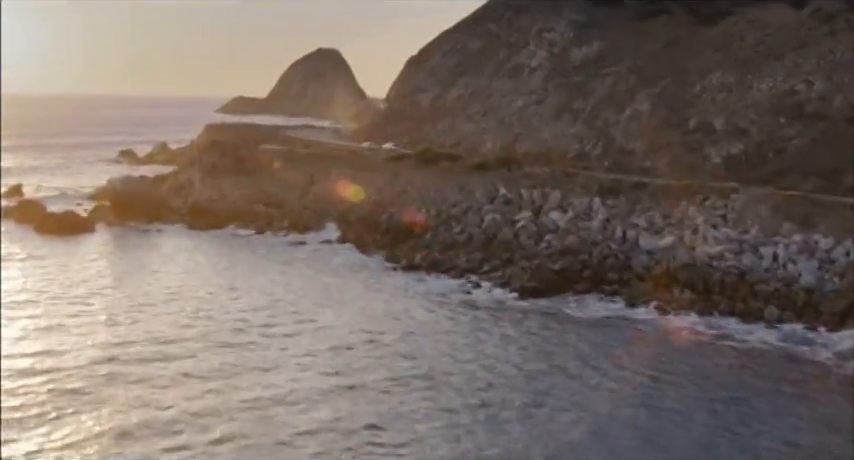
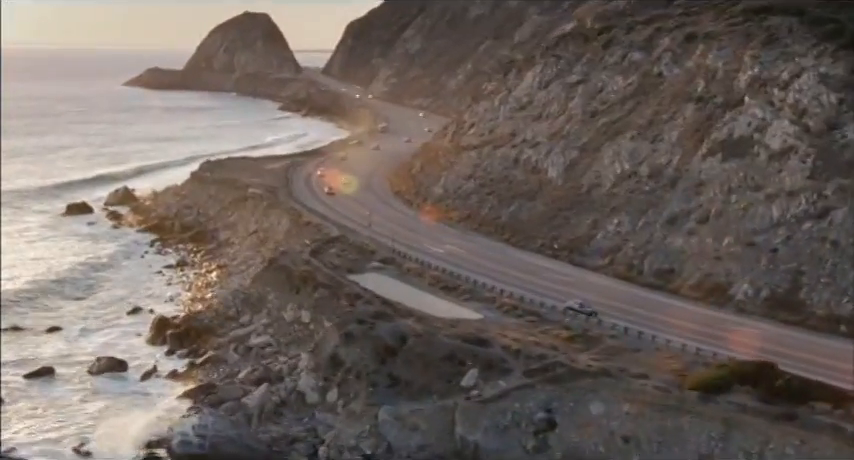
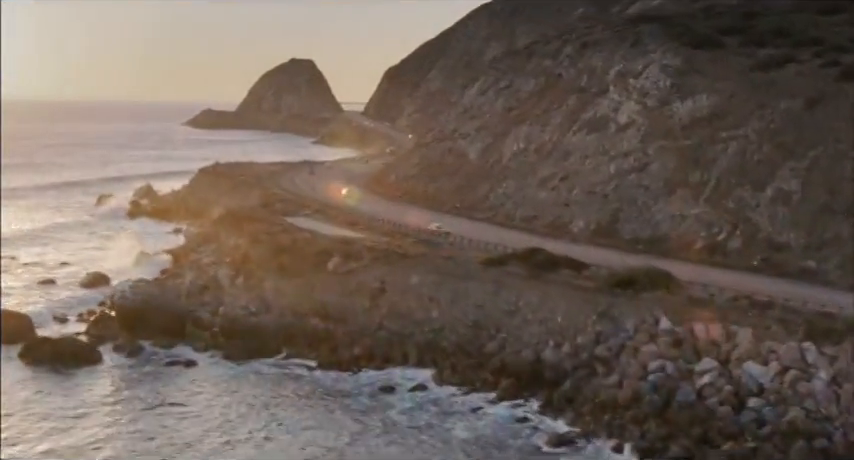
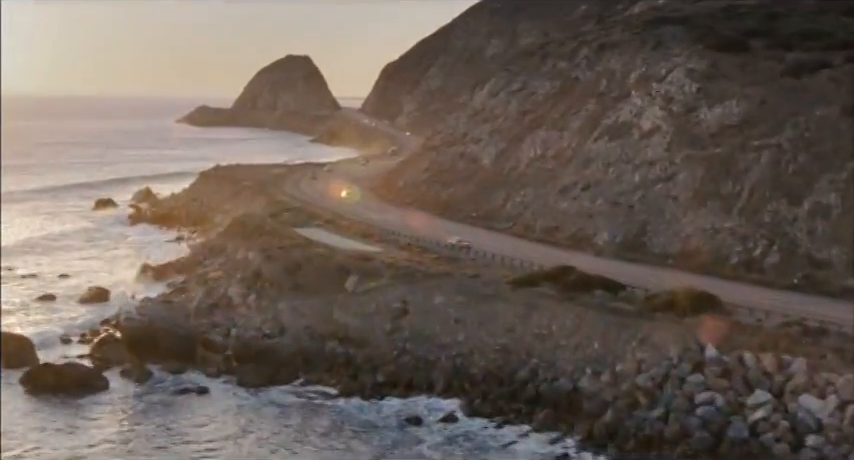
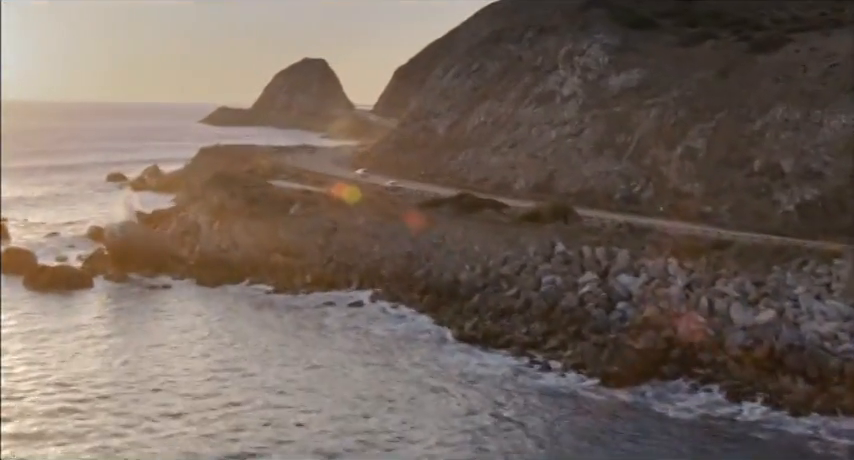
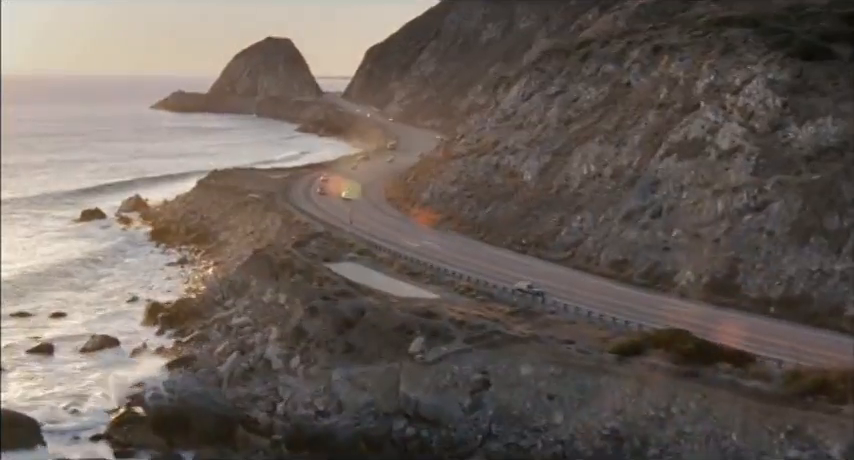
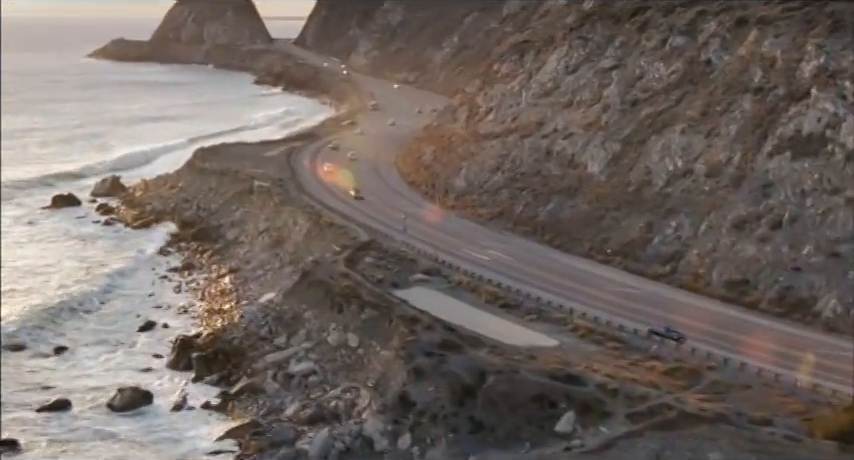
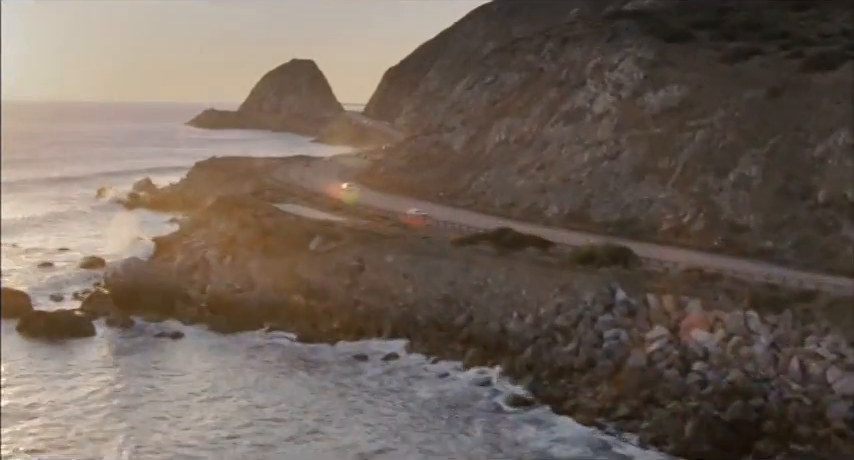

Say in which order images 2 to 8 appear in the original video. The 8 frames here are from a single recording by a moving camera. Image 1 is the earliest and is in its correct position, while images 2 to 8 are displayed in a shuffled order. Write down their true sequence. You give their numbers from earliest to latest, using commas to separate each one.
5, 8, 3, 4, 6, 2, 7
